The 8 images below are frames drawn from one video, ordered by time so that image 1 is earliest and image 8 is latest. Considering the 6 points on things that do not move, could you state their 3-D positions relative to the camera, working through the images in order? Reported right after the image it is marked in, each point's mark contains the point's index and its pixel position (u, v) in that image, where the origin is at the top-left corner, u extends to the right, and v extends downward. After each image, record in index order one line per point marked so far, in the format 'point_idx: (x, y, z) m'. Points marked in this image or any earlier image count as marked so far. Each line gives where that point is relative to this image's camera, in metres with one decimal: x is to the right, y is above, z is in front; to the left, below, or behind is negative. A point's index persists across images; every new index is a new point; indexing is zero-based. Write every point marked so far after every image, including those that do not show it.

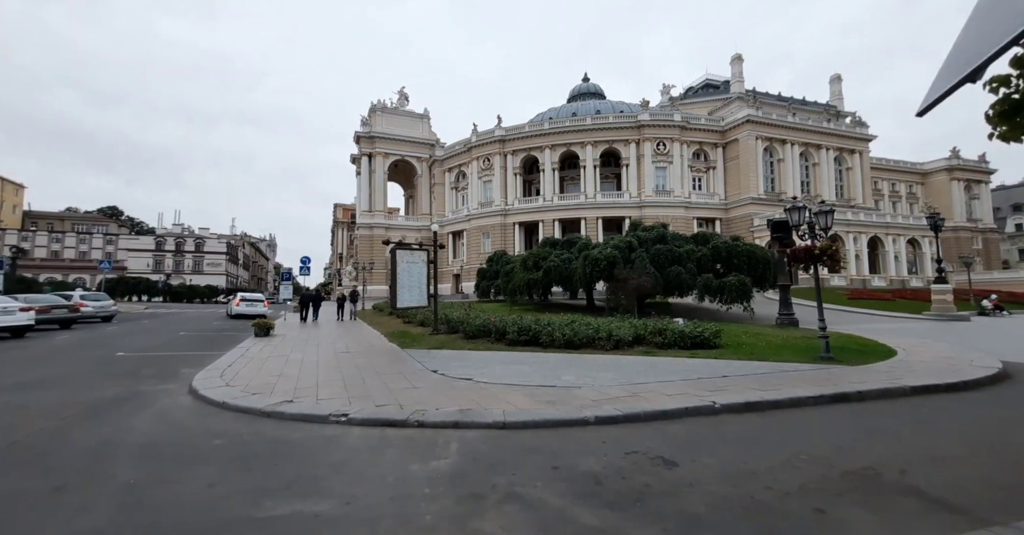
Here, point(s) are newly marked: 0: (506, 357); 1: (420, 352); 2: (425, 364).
0: (-0.1, -2.1, +10.0) m
1: (-2.5, -2.3, +11.5) m
2: (-1.9, -2.1, +9.3) m
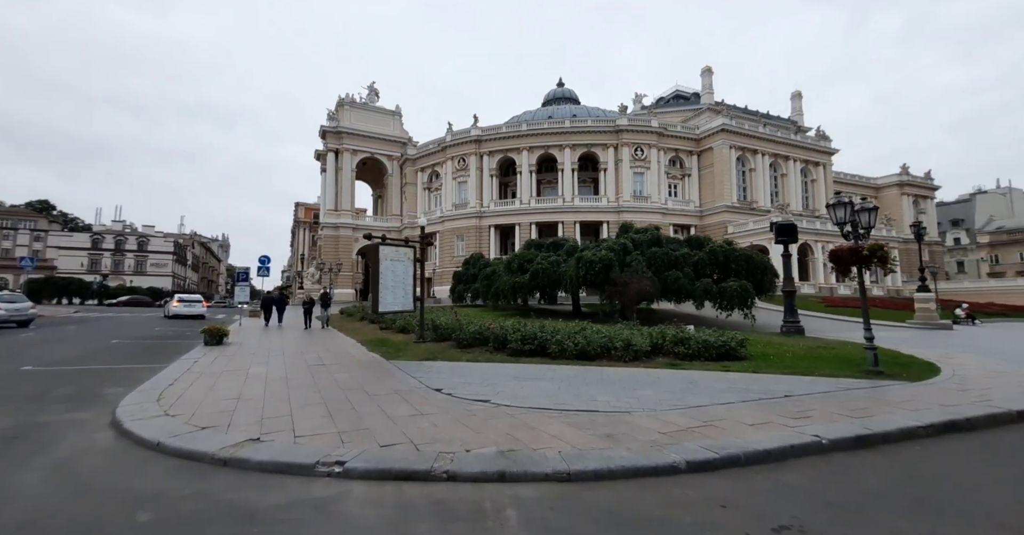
0: (+0.1, -2.1, +8.5) m
1: (-2.4, -2.3, +9.9) m
2: (-1.6, -2.1, +7.7) m
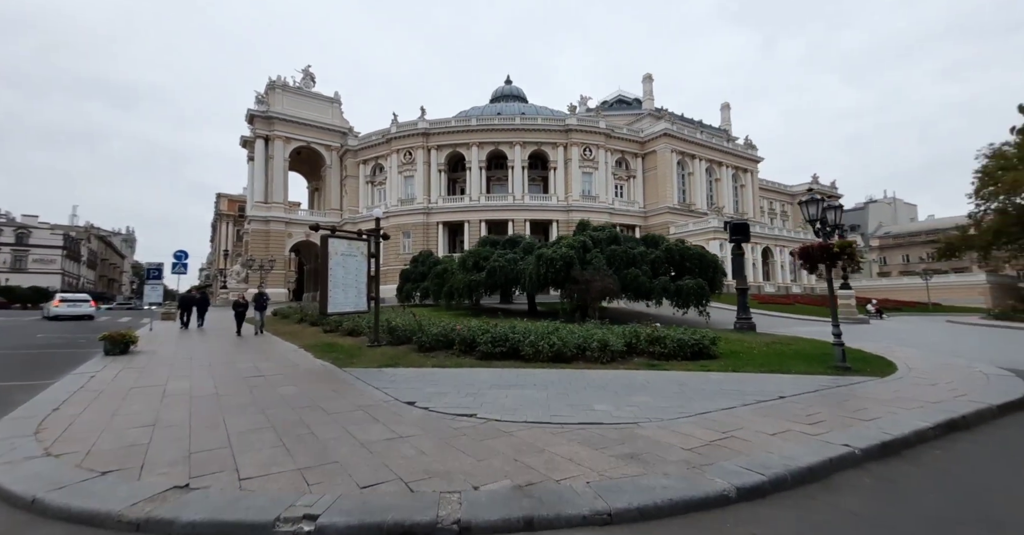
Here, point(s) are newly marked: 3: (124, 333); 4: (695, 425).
0: (-0.4, -2.0, +7.7) m
1: (-3.0, -2.2, +8.7) m
2: (-2.0, -2.0, +6.7) m
3: (-11.3, -1.9, +12.5) m
4: (+2.1, -1.8, +4.9) m
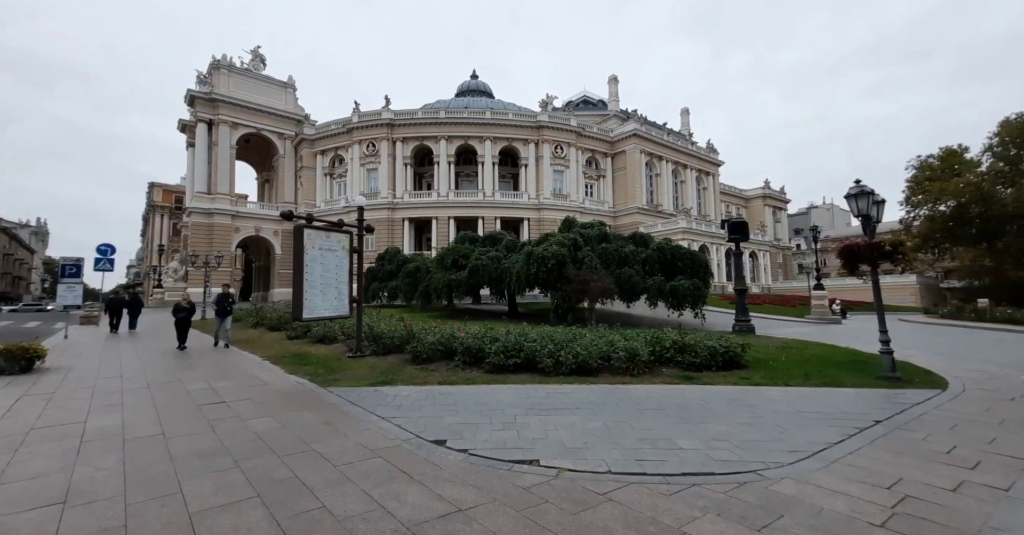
0: (+0.1, -2.0, +6.4) m
1: (-2.6, -2.1, +7.1) m
2: (-1.4, -1.9, +5.2) m
3: (-11.3, -1.8, +10.0) m
4: (+2.9, -1.8, +3.8) m
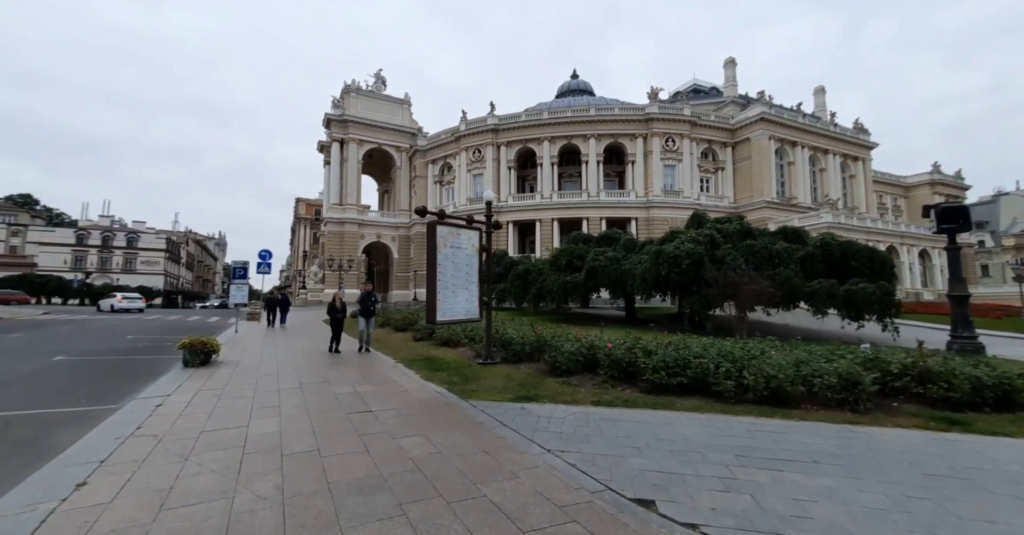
0: (+2.3, -1.9, +4.8) m
1: (-0.1, -2.1, +6.1) m
2: (+0.6, -1.9, +4.0) m
3: (-8.0, -1.9, +11.0) m
4: (+4.4, -1.7, +1.7) m
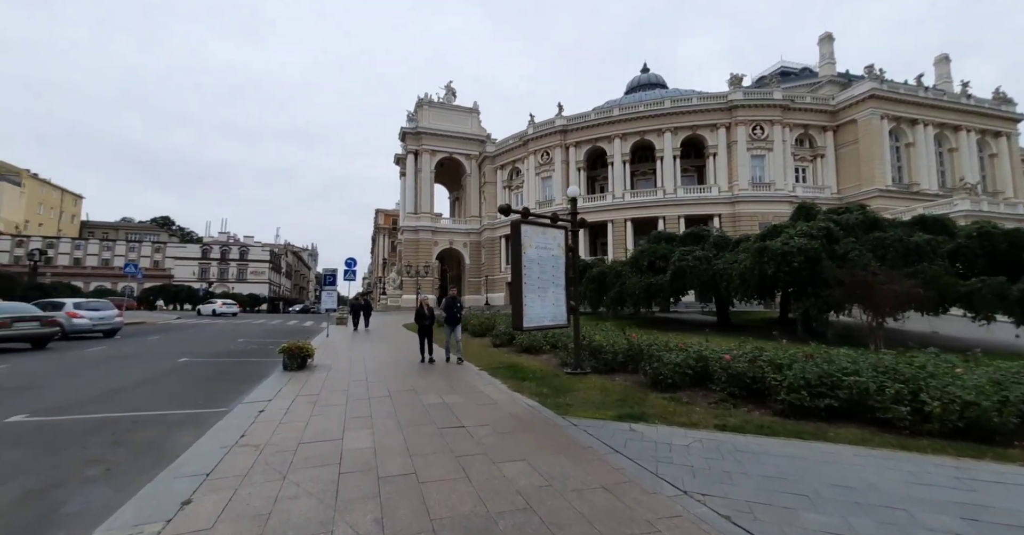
0: (+3.5, -1.9, +3.6) m
1: (+1.3, -2.1, +5.3) m
2: (+1.7, -1.9, +3.1) m
3: (-5.7, -2.1, +11.4) m
4: (+5.0, -1.6, +0.2) m
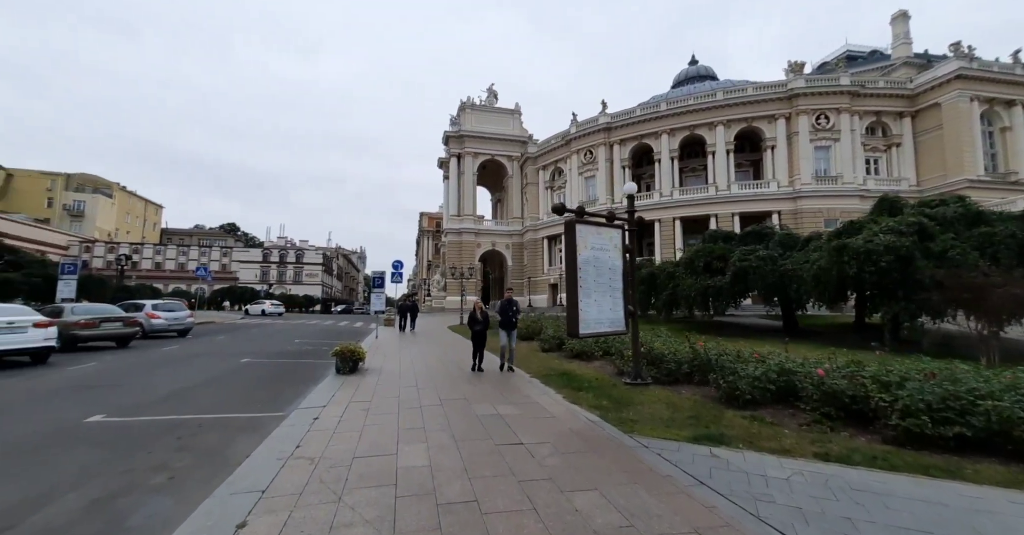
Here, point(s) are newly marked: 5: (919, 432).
0: (+4.0, -1.9, +2.8) m
1: (+2.0, -2.2, +4.7) m
2: (+2.2, -1.9, +2.5) m
3: (-4.3, -2.2, +11.4) m
4: (+5.3, -1.6, -0.7) m
5: (+4.7, -1.9, +4.9) m
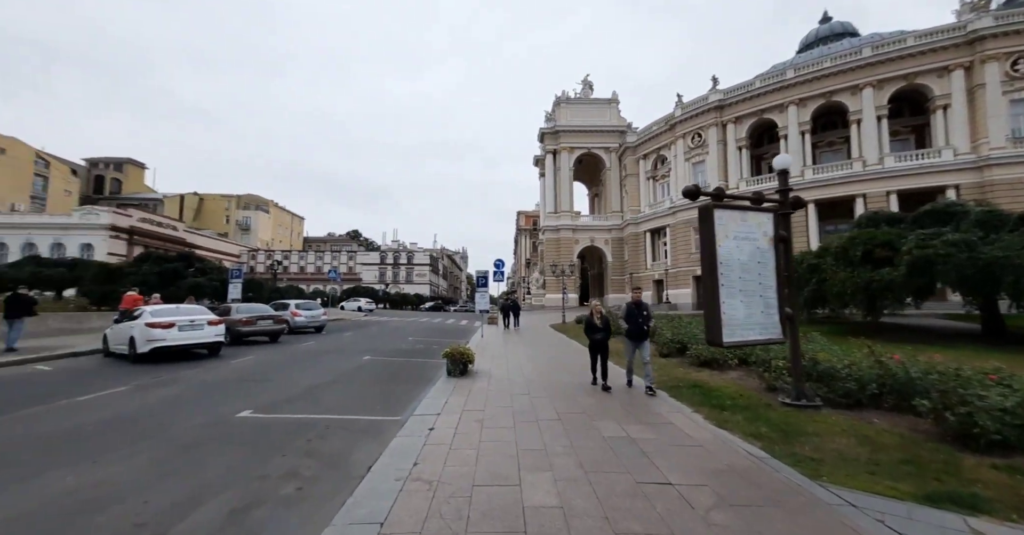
0: (+4.8, -1.8, +0.8) m
1: (+3.3, -2.1, +3.1) m
2: (+3.0, -1.9, +0.9) m
3: (-1.3, -2.2, +11.1) m
4: (+5.2, -1.5, -2.9) m
5: (+6.0, -1.8, +2.7) m
